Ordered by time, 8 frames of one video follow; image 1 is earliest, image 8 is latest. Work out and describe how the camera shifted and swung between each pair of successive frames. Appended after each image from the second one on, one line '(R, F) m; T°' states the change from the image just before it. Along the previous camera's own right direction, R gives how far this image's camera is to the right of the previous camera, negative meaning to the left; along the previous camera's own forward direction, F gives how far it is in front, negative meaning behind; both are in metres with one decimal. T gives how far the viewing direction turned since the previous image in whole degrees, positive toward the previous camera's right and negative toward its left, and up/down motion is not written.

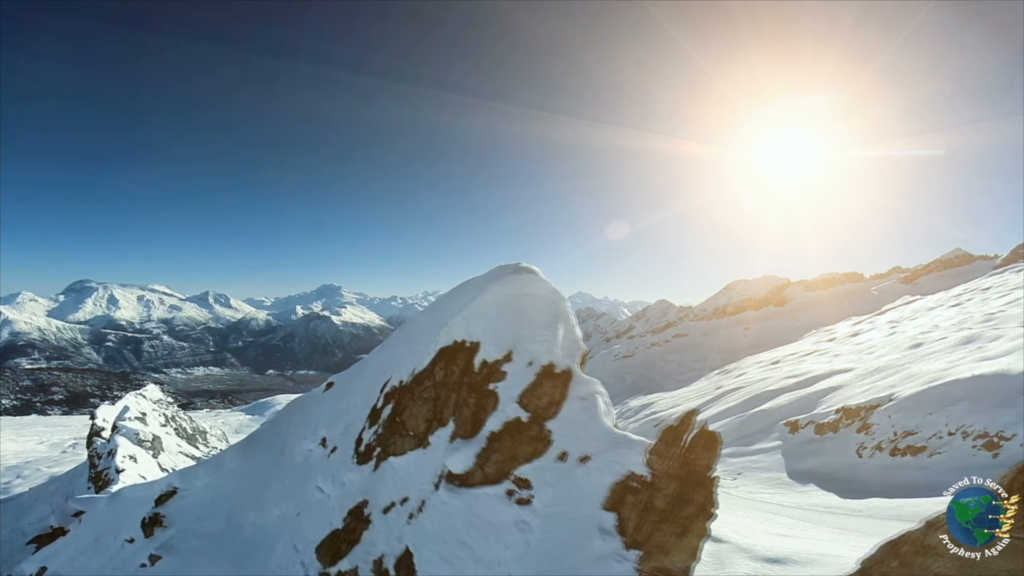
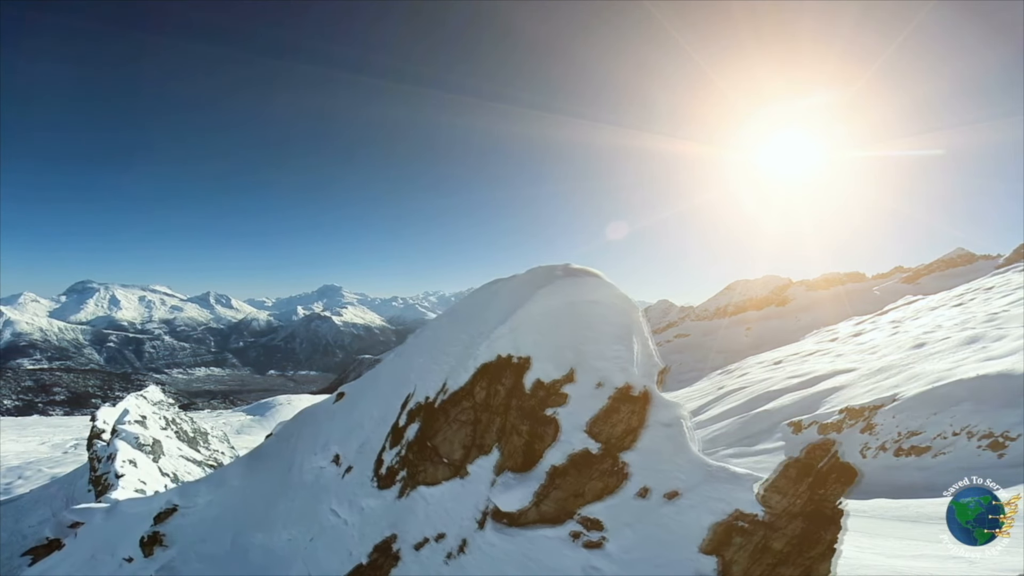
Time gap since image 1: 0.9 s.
(-1.9, +2.5) m; 0°
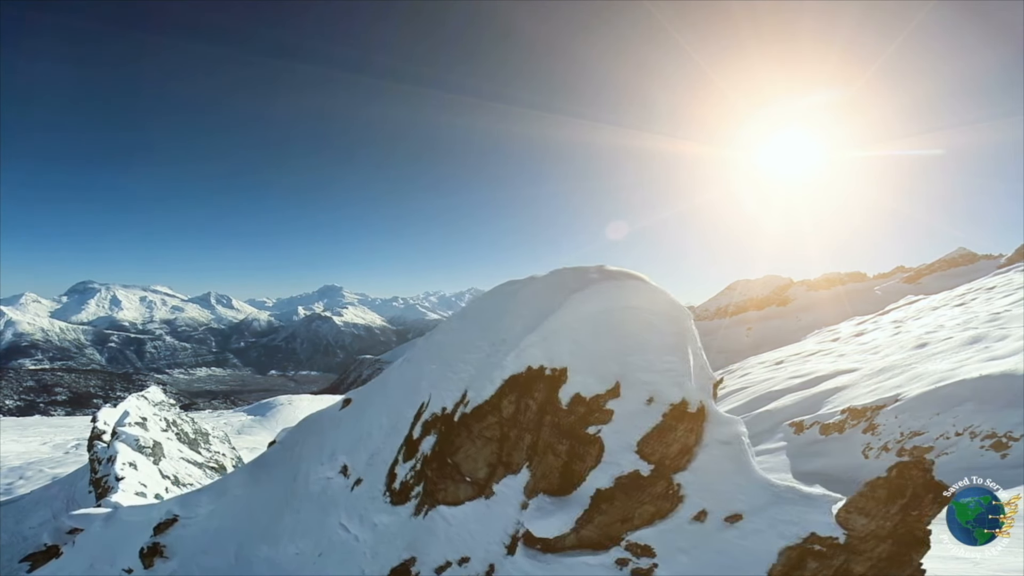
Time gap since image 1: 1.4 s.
(-1.0, +1.3) m; 0°
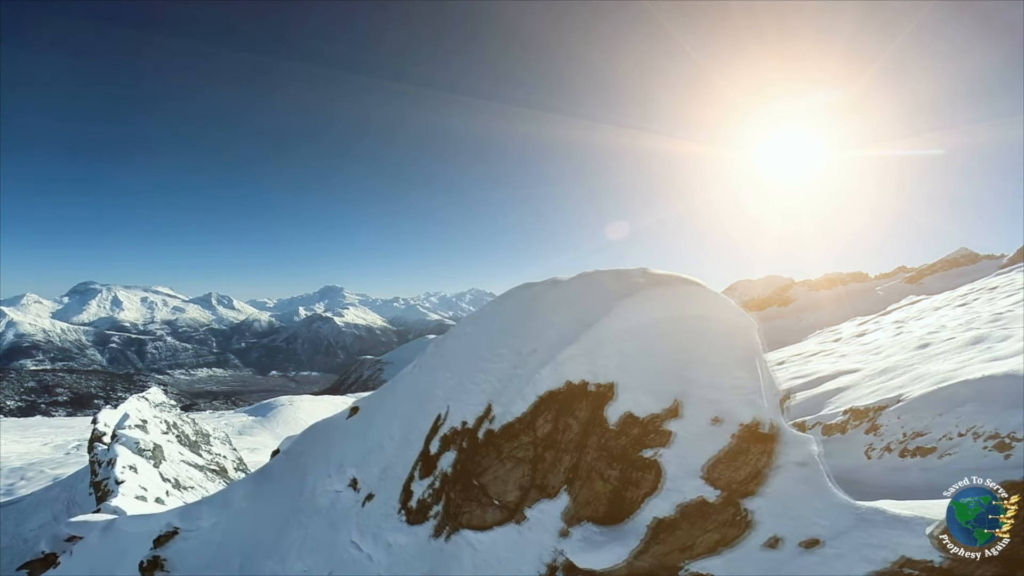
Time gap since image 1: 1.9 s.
(-1.1, +1.4) m; 0°
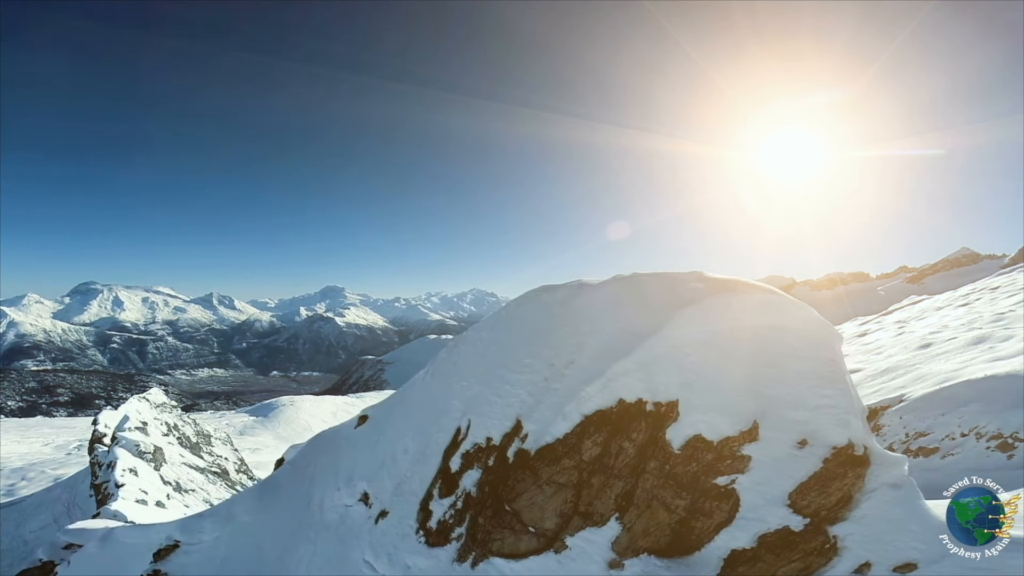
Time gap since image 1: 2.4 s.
(-1.1, +1.4) m; 0°
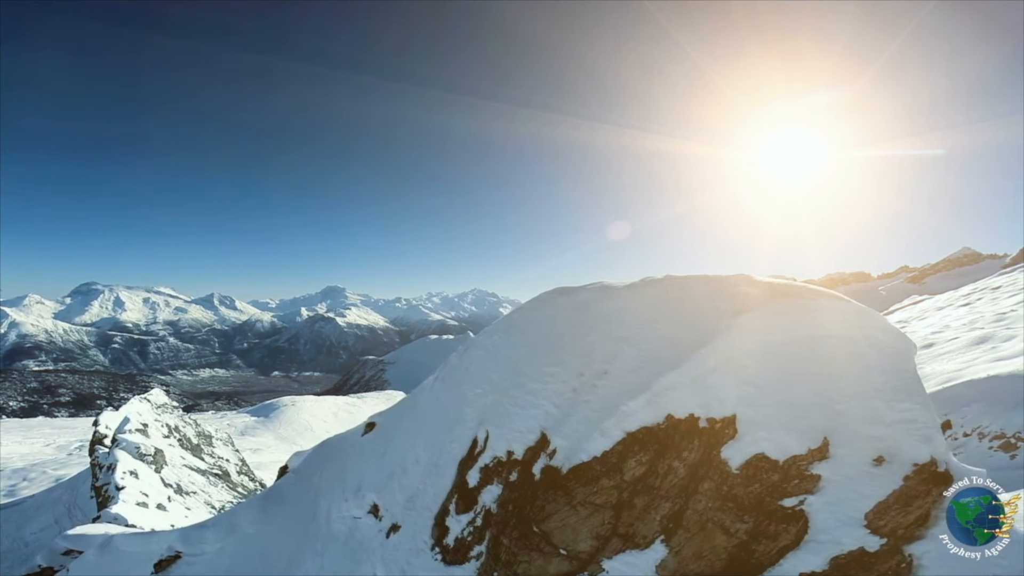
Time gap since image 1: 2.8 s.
(-0.8, +1.0) m; 0°
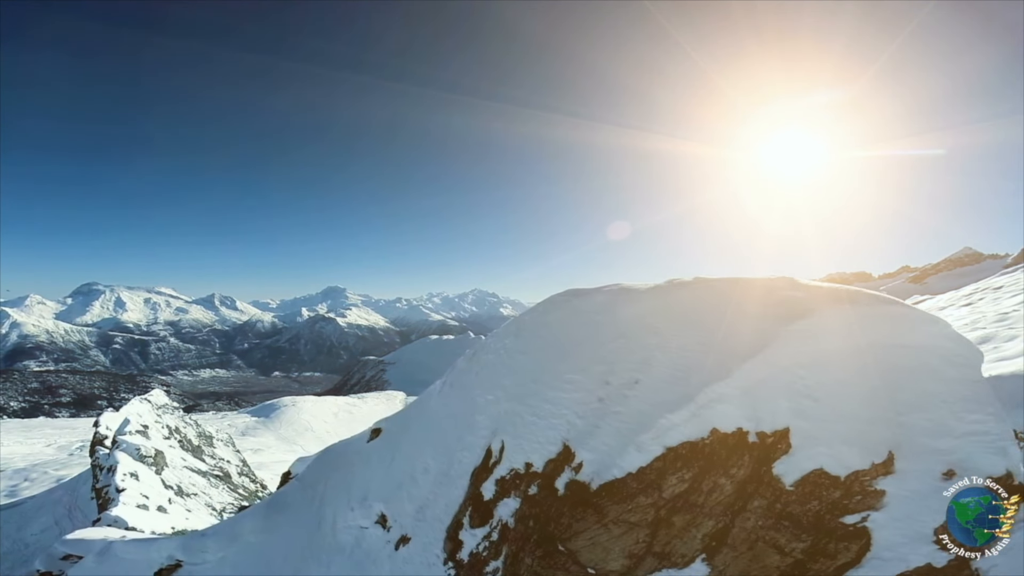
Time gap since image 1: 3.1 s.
(-0.6, +0.8) m; 0°
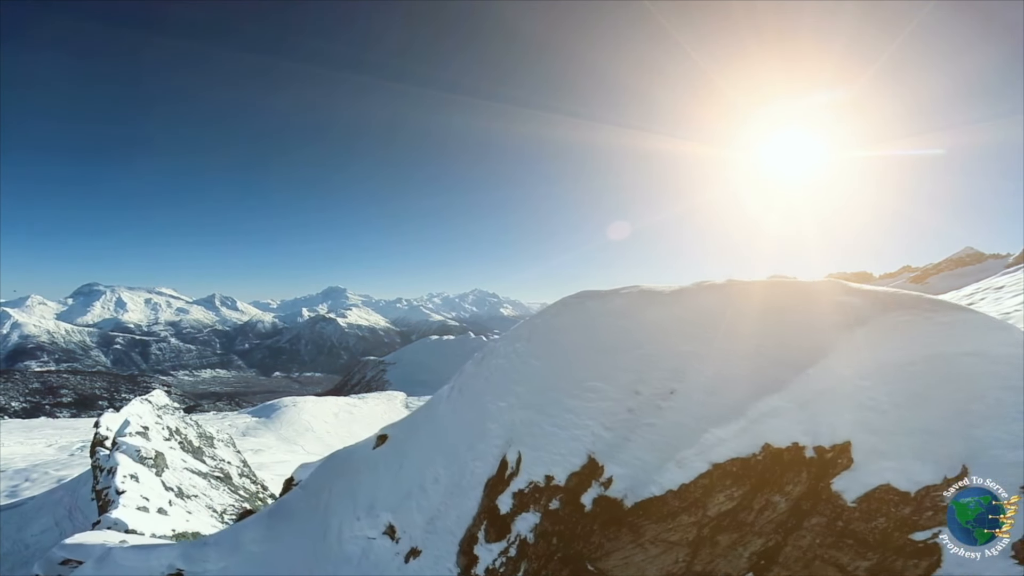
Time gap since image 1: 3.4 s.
(-0.6, +0.8) m; 0°
